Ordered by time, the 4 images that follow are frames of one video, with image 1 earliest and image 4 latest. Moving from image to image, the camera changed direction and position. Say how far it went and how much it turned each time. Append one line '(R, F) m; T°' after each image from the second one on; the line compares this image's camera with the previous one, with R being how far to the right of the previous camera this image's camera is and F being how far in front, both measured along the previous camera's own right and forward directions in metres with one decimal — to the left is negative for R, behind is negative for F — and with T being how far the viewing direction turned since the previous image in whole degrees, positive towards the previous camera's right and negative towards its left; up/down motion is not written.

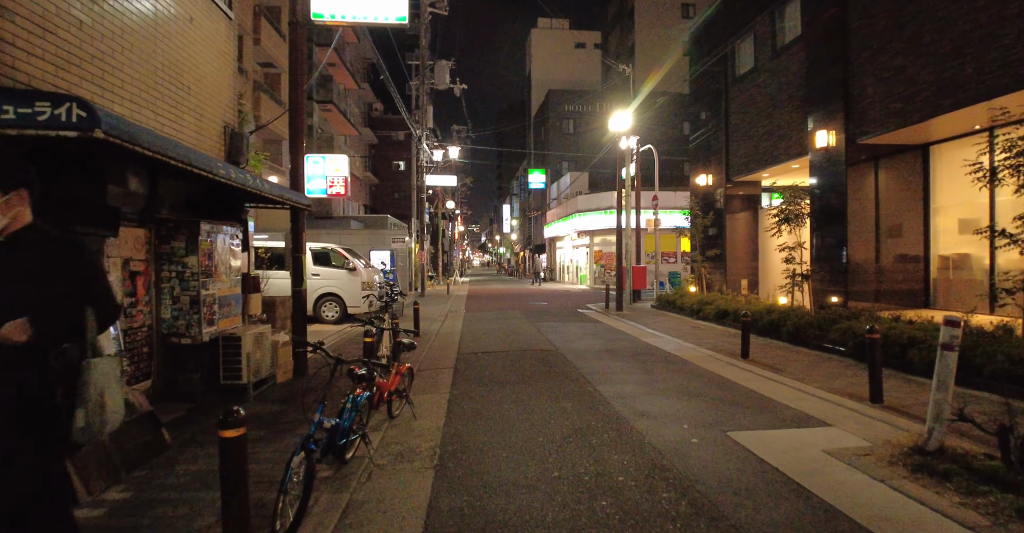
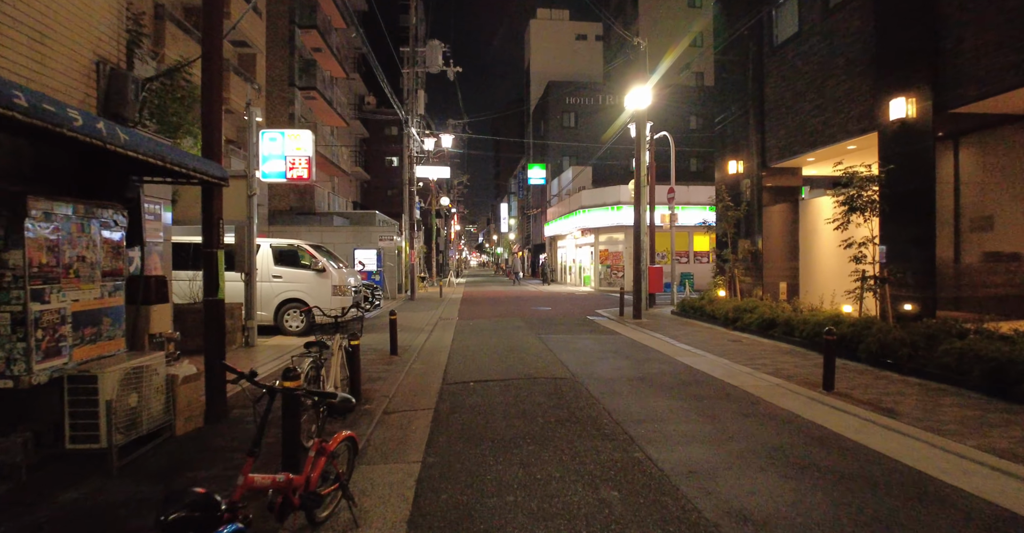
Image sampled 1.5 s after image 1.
(-0.1, +2.5) m; 0°
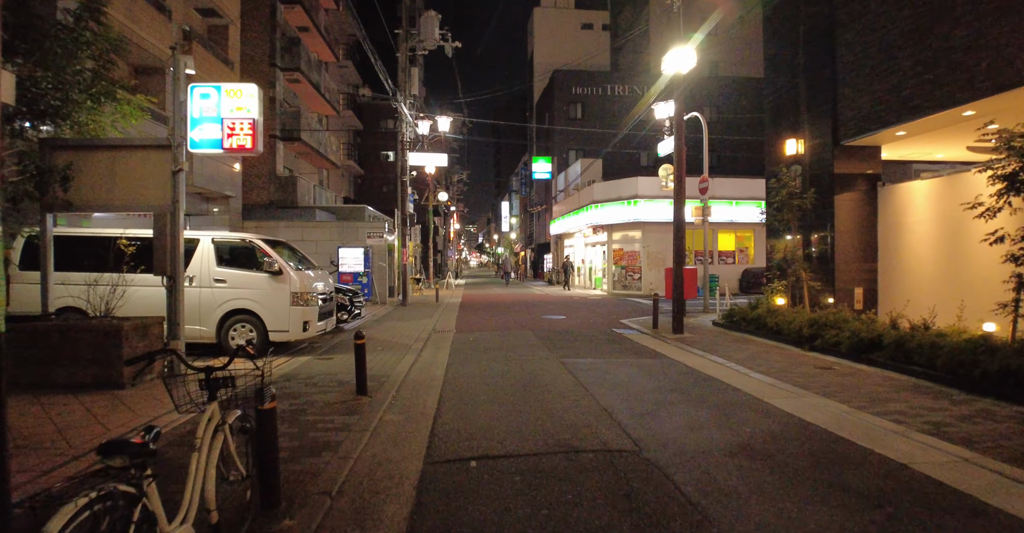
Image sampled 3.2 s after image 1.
(-0.3, +2.9) m; 0°
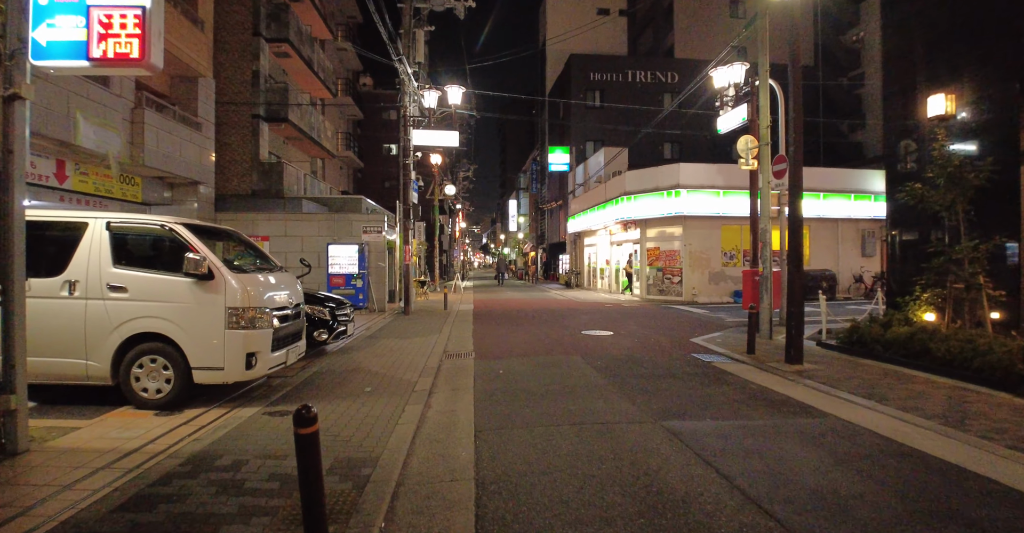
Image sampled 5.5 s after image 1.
(-0.7, +3.6) m; 0°
